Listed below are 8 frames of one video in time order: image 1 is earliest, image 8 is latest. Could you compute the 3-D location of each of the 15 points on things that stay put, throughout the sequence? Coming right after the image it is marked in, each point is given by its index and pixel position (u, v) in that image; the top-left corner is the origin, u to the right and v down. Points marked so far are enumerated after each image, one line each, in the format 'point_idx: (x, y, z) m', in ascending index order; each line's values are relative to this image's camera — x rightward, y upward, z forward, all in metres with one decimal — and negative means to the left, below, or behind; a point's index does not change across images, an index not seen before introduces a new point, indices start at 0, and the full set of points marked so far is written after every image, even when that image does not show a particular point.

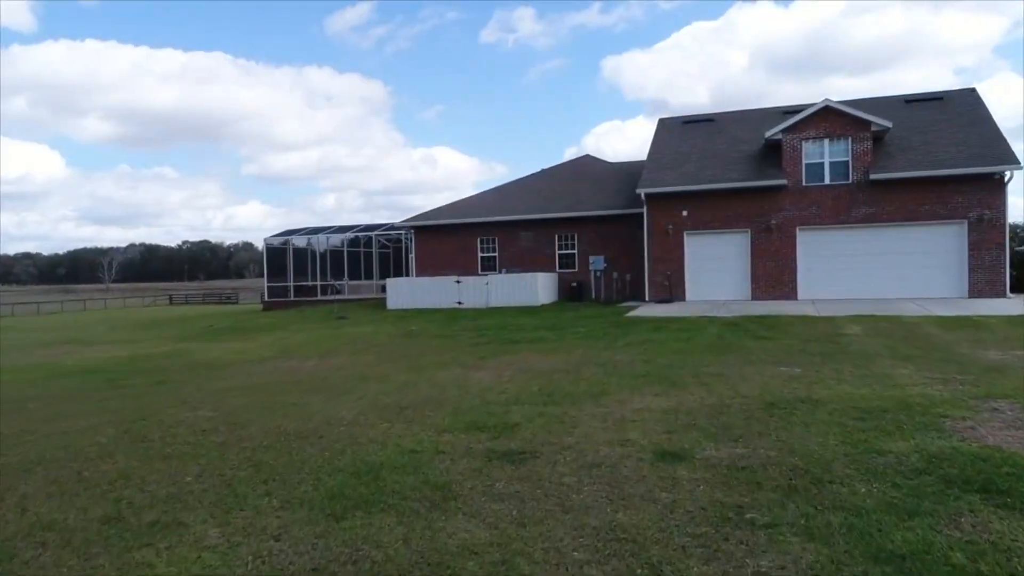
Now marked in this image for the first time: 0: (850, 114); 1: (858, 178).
0: (+8.2, +4.2, +19.9) m
1: (+8.4, +2.7, +19.9) m
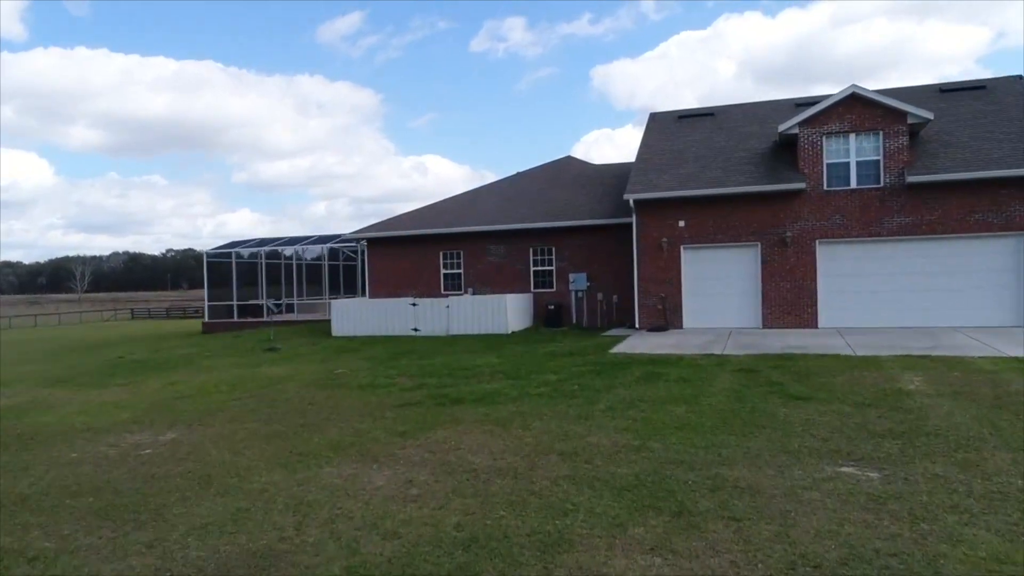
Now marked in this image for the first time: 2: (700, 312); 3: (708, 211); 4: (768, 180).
0: (+7.4, +3.7, +16.4) m
1: (+7.6, +2.2, +16.4) m
2: (+4.1, -0.5, +18.0) m
3: (+4.2, +1.7, +17.6) m
4: (+5.3, +2.2, +17.0) m
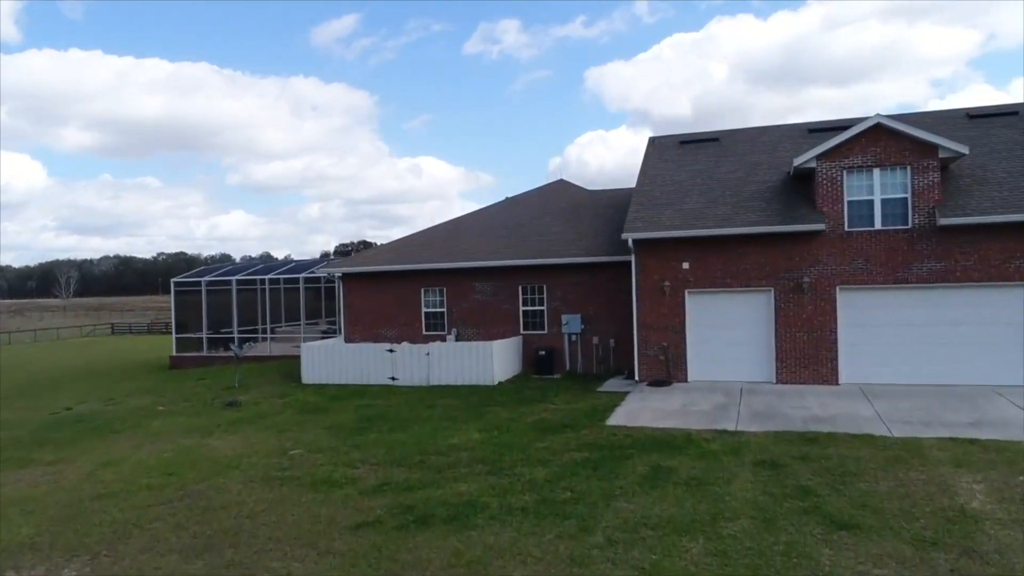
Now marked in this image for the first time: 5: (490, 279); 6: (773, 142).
0: (+7.2, +2.7, +14.7) m
1: (+7.4, +1.2, +14.7) m
2: (+3.8, -1.5, +16.2) m
3: (+3.9, +0.7, +15.9) m
4: (+5.1, +1.3, +15.3) m
5: (-0.5, +0.2, +19.3) m
6: (+5.9, +3.3, +18.6) m
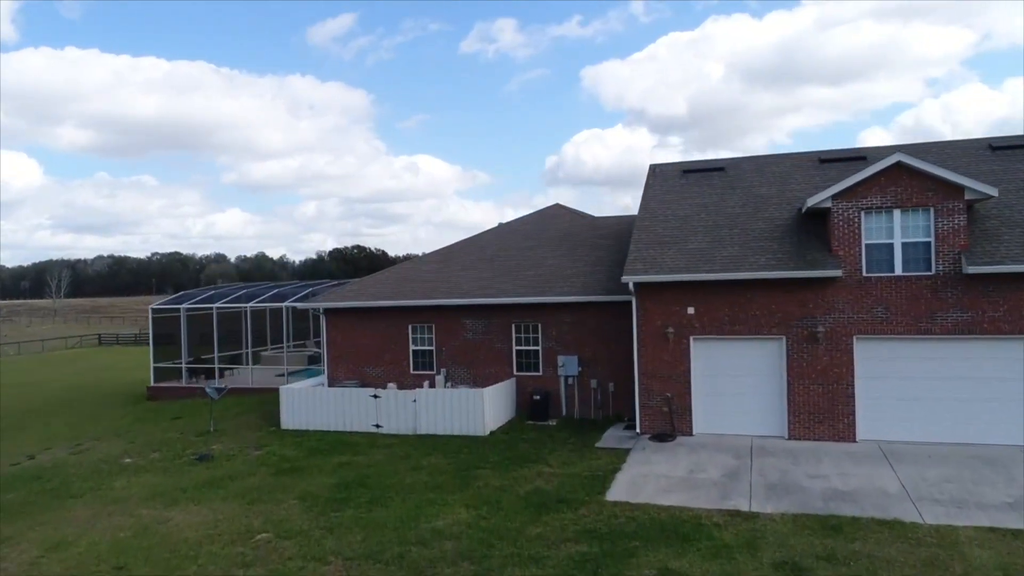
0: (+7.0, +1.9, +13.6) m
1: (+7.2, +0.3, +13.6) m
2: (+3.7, -2.4, +15.1) m
3: (+3.8, -0.2, +14.8) m
4: (+4.9, +0.4, +14.2) m
5: (-0.7, -0.6, +18.2) m
6: (+5.8, +2.4, +17.5) m
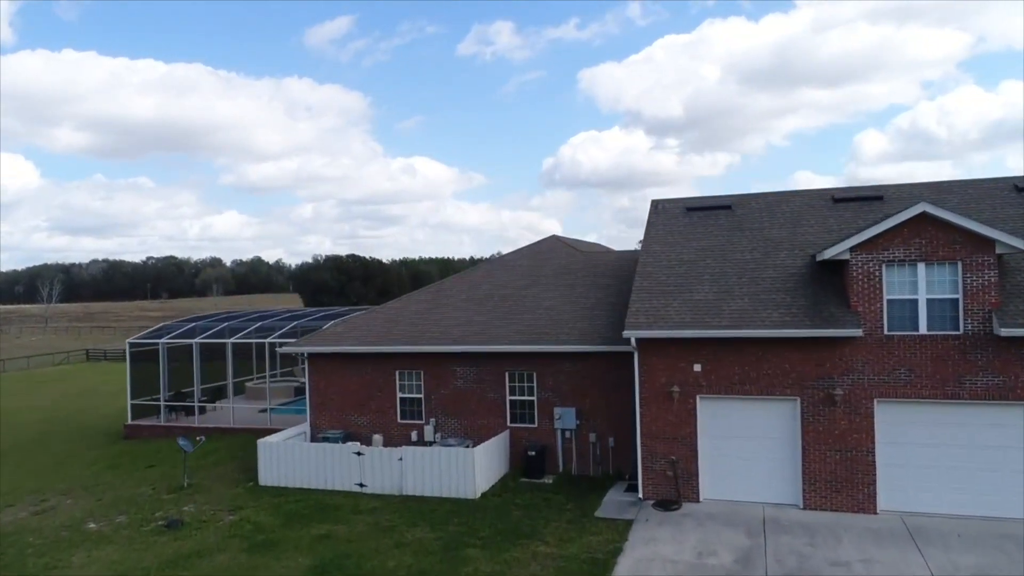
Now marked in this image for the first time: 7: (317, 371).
0: (+6.9, +0.9, +12.6) m
1: (+7.1, -0.6, +12.5) m
2: (+3.6, -3.3, +14.0) m
3: (+3.7, -1.1, +13.7) m
4: (+4.8, -0.5, +13.1) m
5: (-0.8, -1.6, +17.1) m
6: (+5.6, +1.5, +16.5) m
7: (-4.4, -1.9, +18.5) m
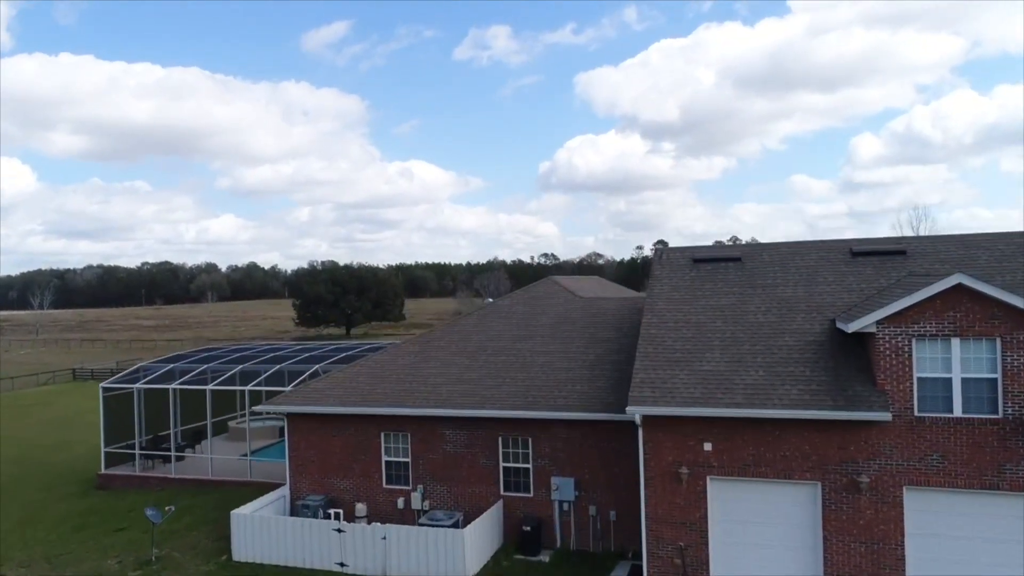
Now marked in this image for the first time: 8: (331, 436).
0: (+6.8, -0.2, +11.4) m
1: (+7.0, -1.7, +11.4) m
2: (+3.5, -4.4, +12.8) m
3: (+3.6, -2.2, +12.5) m
4: (+4.7, -1.6, +11.9) m
5: (-0.9, -2.7, +15.9) m
6: (+5.5, +0.4, +15.3) m
7: (-4.5, -3.0, +17.2) m
8: (-3.7, -3.1, +16.9) m
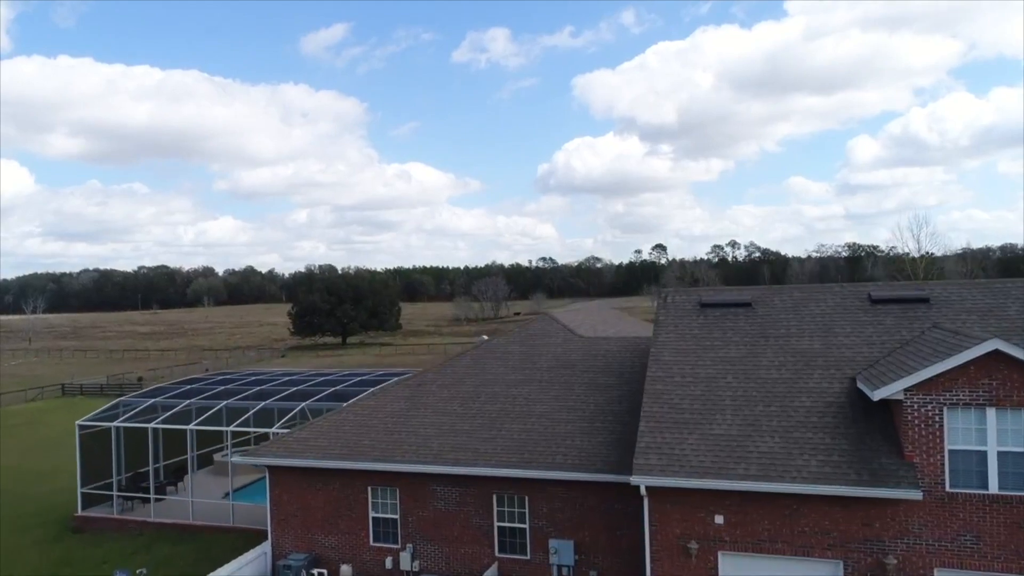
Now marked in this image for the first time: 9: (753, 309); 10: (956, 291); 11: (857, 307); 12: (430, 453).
0: (+6.7, -1.0, +10.4) m
1: (+6.9, -2.6, +10.4) m
2: (+3.4, -5.3, +11.8) m
3: (+3.5, -3.1, +11.5) m
4: (+4.6, -2.5, +10.9) m
5: (-1.0, -3.6, +14.9) m
6: (+5.4, -0.5, +14.3) m
7: (-4.6, -3.9, +16.2) m
8: (-3.8, -3.9, +15.9) m
9: (+4.4, -0.4, +14.9) m
10: (+7.6, -0.1, +14.1) m
11: (+6.0, -0.3, +14.3) m
12: (-1.5, -3.0, +15.0) m
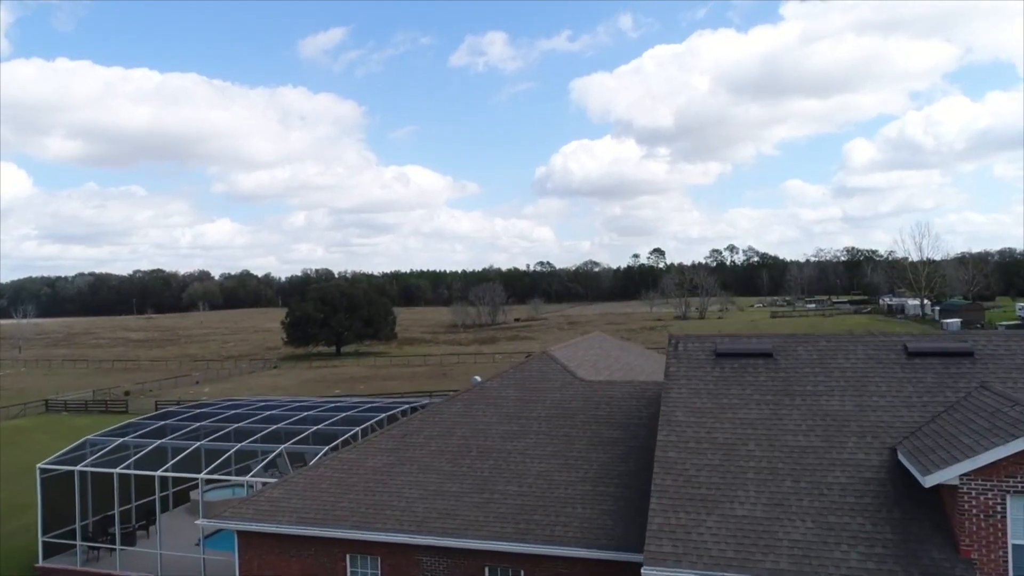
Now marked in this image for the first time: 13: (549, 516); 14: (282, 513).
0: (+6.6, -1.8, +8.9) m
1: (+6.8, -3.3, +8.8) m
2: (+3.3, -6.1, +10.2) m
3: (+3.4, -3.9, +10.0) m
4: (+4.5, -3.3, +9.4) m
5: (-1.1, -4.4, +13.3) m
6: (+5.3, -1.3, +12.8) m
7: (-4.7, -4.7, +14.6) m
8: (-3.9, -4.7, +14.4) m
9: (+4.3, -1.2, +13.4) m
10: (+7.5, -0.8, +12.6) m
11: (+5.9, -1.1, +12.8) m
12: (-1.6, -3.8, +13.5) m
13: (+0.6, -3.6, +13.0) m
14: (-4.1, -3.9, +14.4) m
